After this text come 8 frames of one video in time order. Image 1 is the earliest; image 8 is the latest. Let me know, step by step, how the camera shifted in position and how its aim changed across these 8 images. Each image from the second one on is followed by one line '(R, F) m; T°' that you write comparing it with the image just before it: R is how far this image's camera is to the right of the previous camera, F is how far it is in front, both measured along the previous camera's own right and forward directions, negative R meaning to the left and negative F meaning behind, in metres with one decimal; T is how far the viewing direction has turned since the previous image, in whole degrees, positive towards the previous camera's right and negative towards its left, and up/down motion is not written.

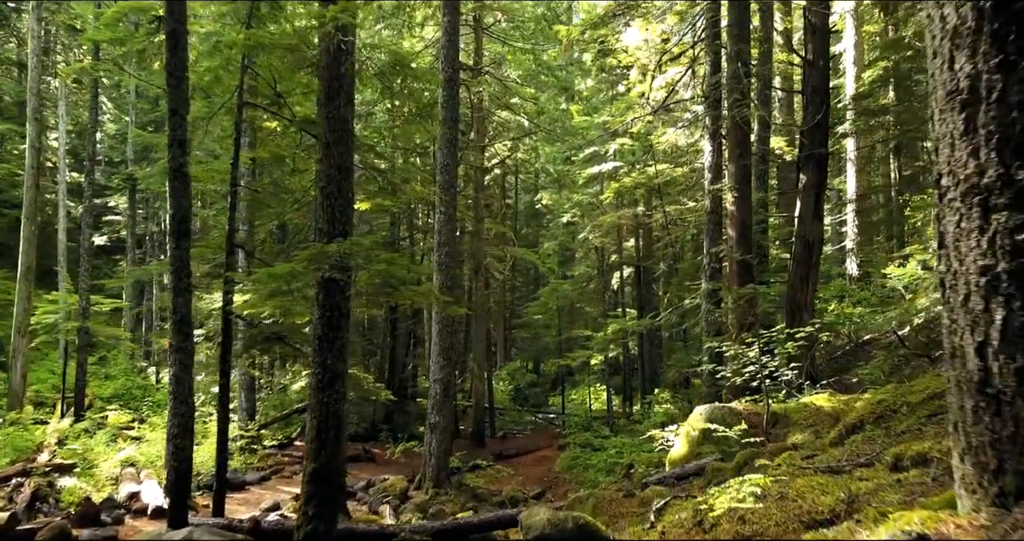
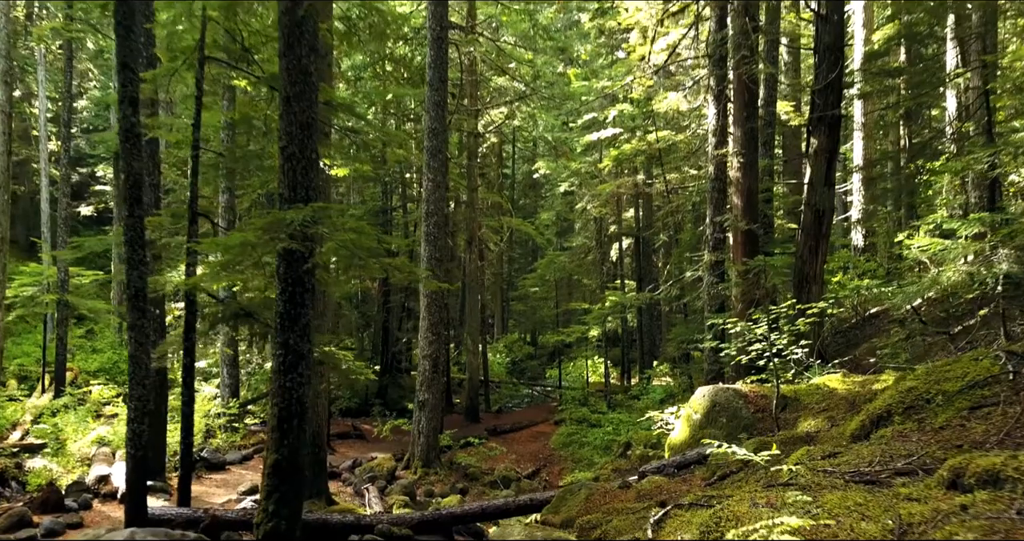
(+0.1, +0.6) m; 0°
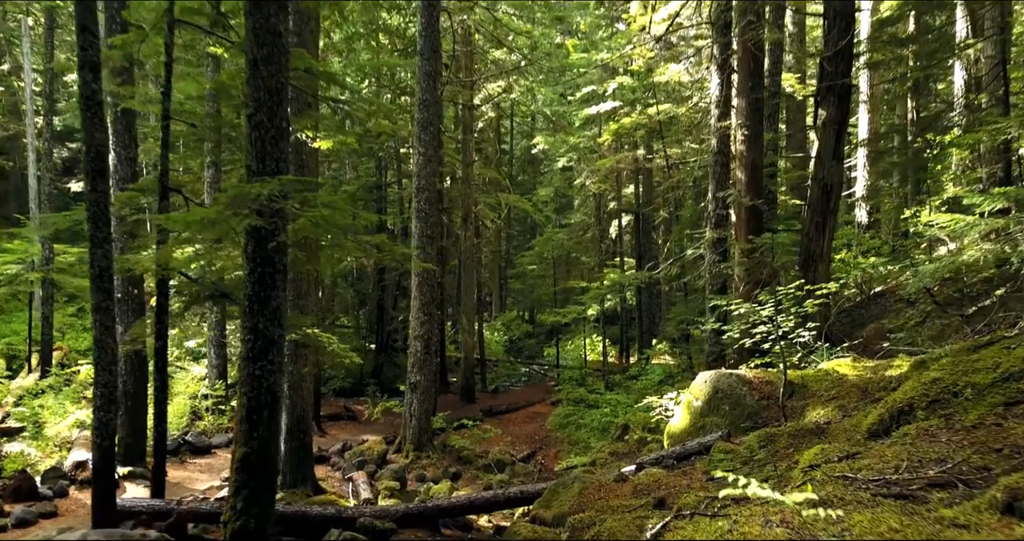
(+0.1, +0.4) m; 0°
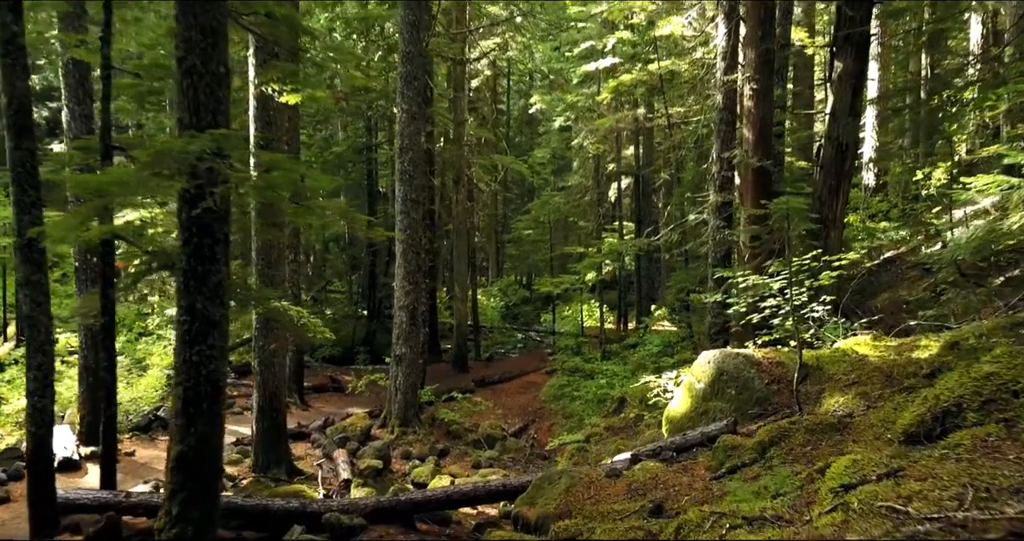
(+0.1, +0.7) m; 0°
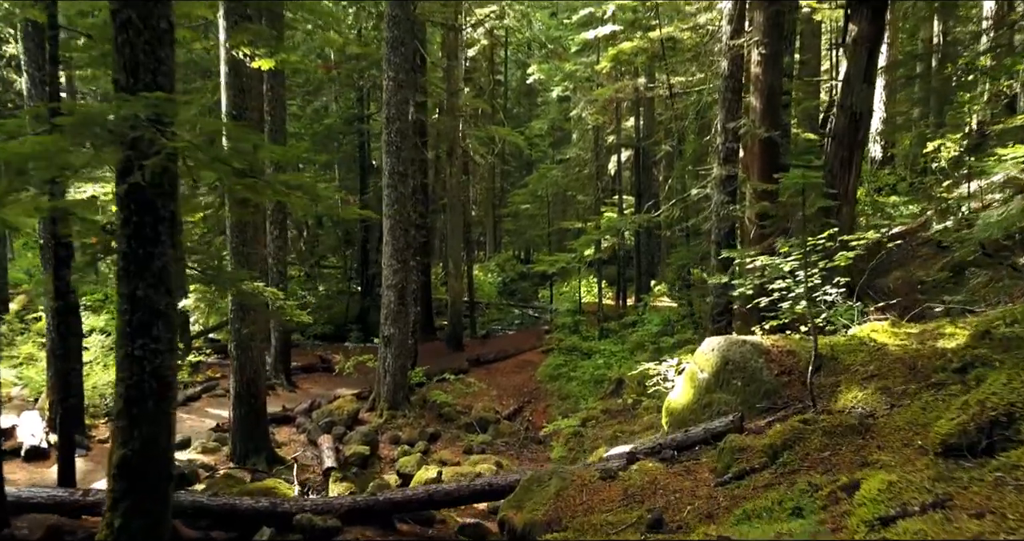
(+0.1, +0.5) m; 0°
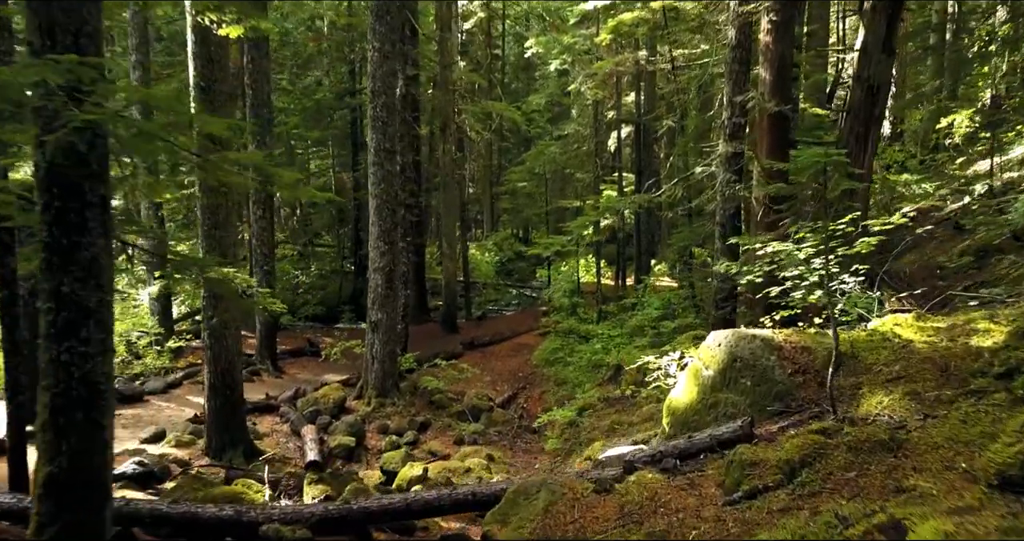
(+0.1, +0.5) m; 0°
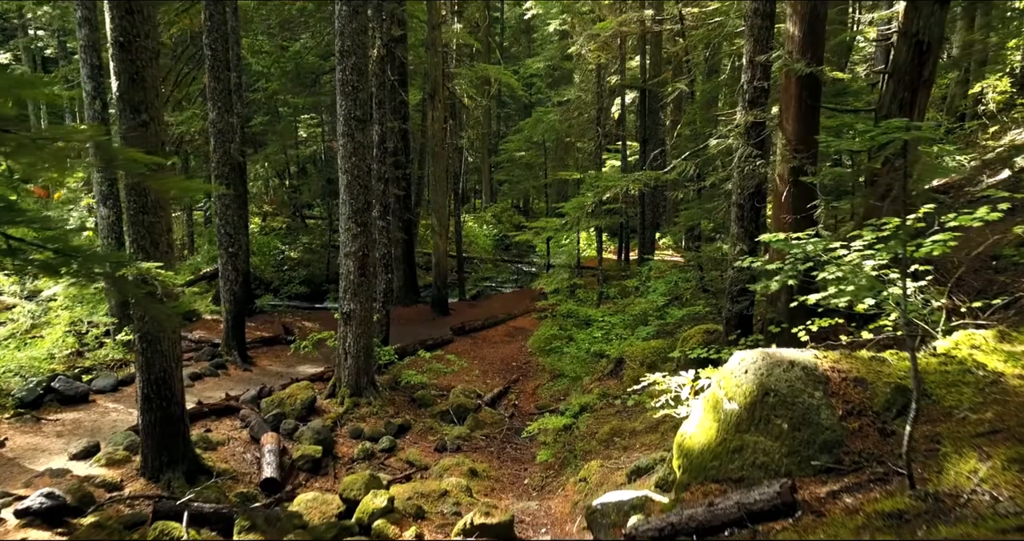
(+0.2, +1.1) m; 0°
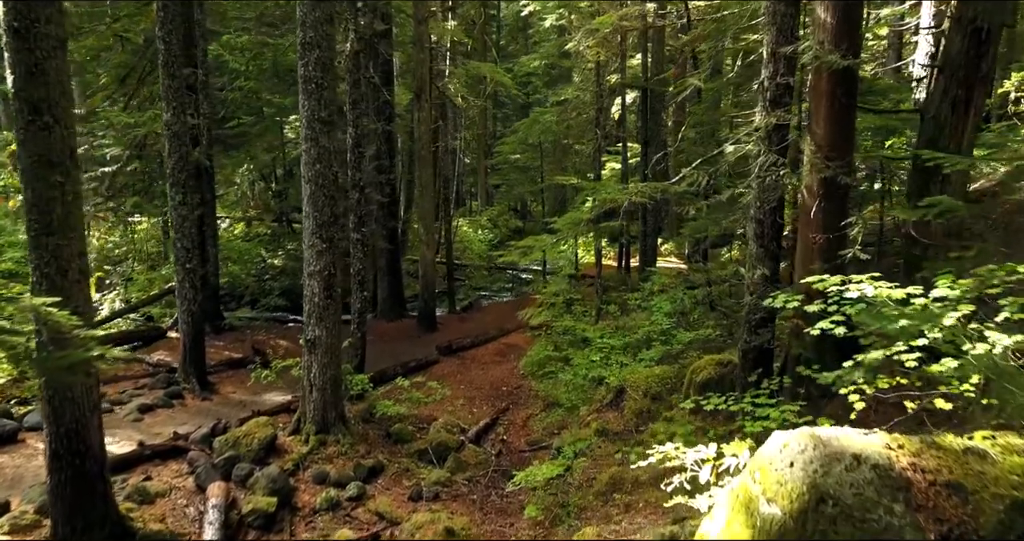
(+0.2, +1.1) m; 0°
